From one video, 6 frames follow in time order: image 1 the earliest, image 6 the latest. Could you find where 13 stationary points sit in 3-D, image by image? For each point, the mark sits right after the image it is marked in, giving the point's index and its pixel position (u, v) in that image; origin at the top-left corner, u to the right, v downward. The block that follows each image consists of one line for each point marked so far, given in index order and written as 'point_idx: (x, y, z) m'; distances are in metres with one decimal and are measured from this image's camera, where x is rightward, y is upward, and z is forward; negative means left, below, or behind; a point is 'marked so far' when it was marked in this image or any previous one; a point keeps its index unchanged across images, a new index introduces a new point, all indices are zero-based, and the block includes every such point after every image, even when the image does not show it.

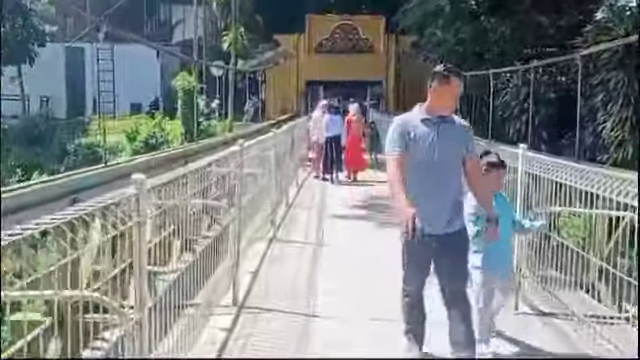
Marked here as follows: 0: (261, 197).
0: (-0.8, -0.2, +8.4) m
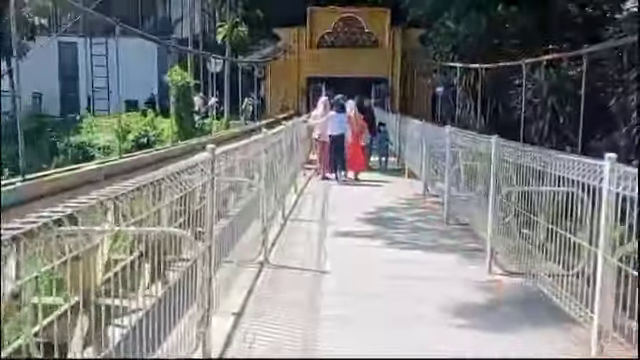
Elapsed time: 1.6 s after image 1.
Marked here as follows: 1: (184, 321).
0: (-0.8, -0.3, +7.2) m
1: (-1.0, -1.1, +5.0) m
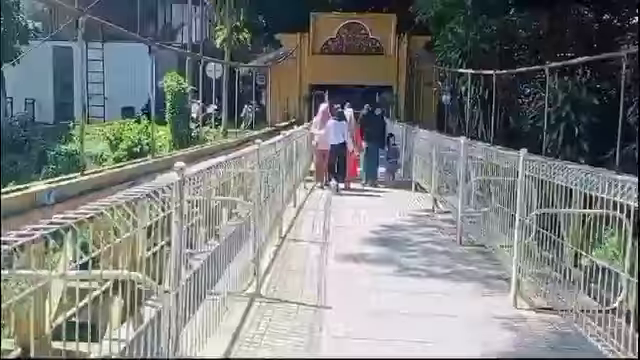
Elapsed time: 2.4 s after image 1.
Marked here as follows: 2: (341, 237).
0: (-0.7, -0.5, +6.4) m
1: (-1.0, -1.2, +4.2) m
2: (+0.3, -0.7, +8.0) m
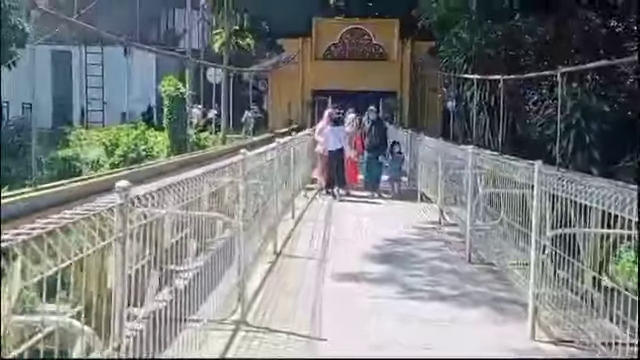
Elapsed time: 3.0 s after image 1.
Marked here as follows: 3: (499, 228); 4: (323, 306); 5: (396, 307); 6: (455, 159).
0: (-0.8, -0.6, +5.9) m
1: (-1.1, -1.3, +3.7) m
2: (+0.2, -0.9, +7.5) m
3: (+2.0, -0.5, +7.1) m
4: (0.0, -1.1, +5.8) m
5: (+0.7, -1.1, +5.7) m
6: (+1.9, +0.3, +9.0) m
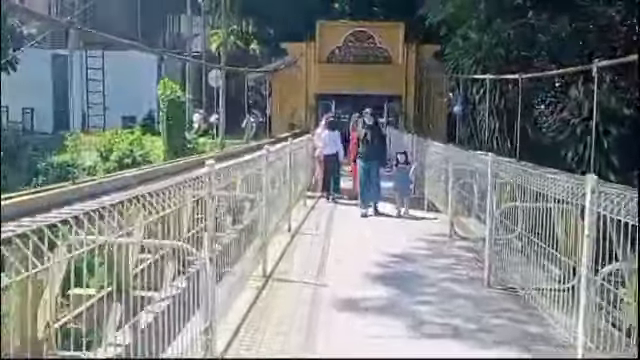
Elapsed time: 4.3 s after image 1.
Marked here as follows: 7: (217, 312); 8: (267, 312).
0: (-0.8, -0.7, +5.2) m
1: (-1.2, -1.4, +2.9) m
2: (+0.2, -1.0, +6.7) m
3: (+1.9, -0.6, +6.4) m
4: (0.0, -1.2, +5.0) m
5: (+0.6, -1.2, +4.9) m
6: (+1.9, +0.2, +8.2) m
7: (-0.7, -1.0, +5.2) m
8: (-0.4, -1.1, +5.7) m
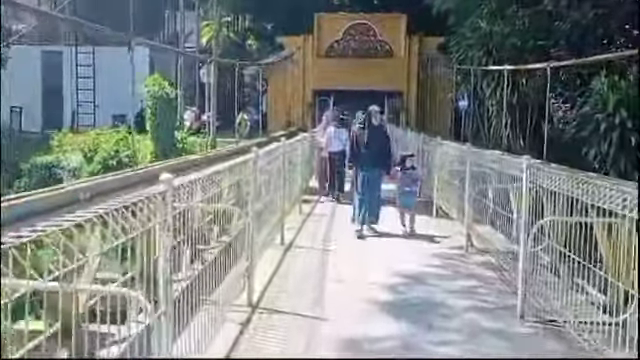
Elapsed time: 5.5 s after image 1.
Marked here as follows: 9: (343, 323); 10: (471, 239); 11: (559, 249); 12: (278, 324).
0: (-0.8, -0.8, +4.1) m
1: (-1.2, -1.5, +1.9) m
2: (+0.2, -1.0, +5.7) m
3: (+1.9, -0.7, +5.3) m
4: (0.0, -1.3, +4.0) m
5: (+0.6, -1.3, +3.9) m
6: (+1.8, +0.1, +7.1) m
7: (-0.8, -1.1, +4.2) m
8: (-0.4, -1.2, +4.6) m
9: (+0.2, -1.1, +5.2) m
10: (+1.8, -0.7, +7.9) m
11: (+1.9, -0.6, +5.3) m
12: (-0.3, -1.1, +5.2) m
